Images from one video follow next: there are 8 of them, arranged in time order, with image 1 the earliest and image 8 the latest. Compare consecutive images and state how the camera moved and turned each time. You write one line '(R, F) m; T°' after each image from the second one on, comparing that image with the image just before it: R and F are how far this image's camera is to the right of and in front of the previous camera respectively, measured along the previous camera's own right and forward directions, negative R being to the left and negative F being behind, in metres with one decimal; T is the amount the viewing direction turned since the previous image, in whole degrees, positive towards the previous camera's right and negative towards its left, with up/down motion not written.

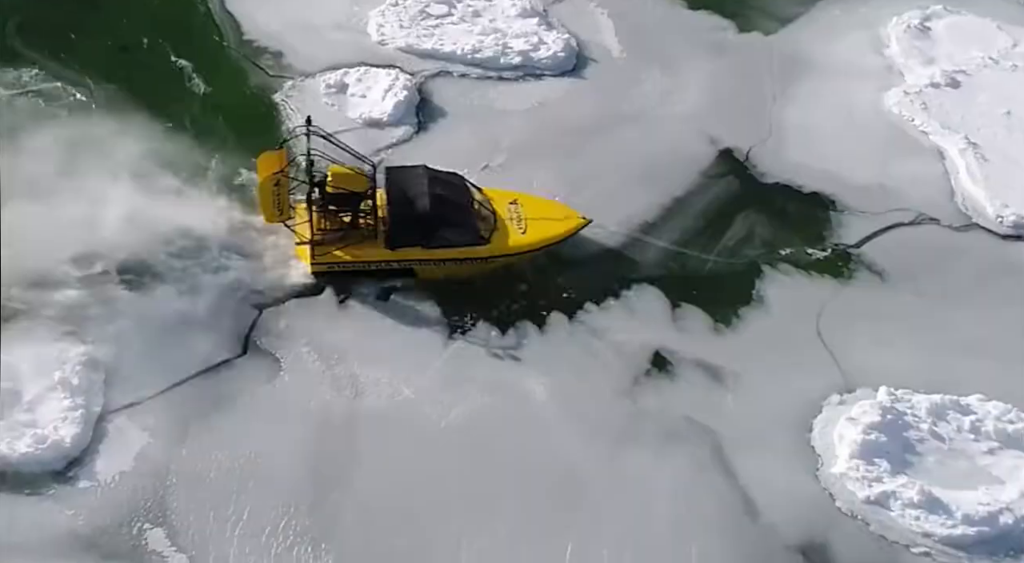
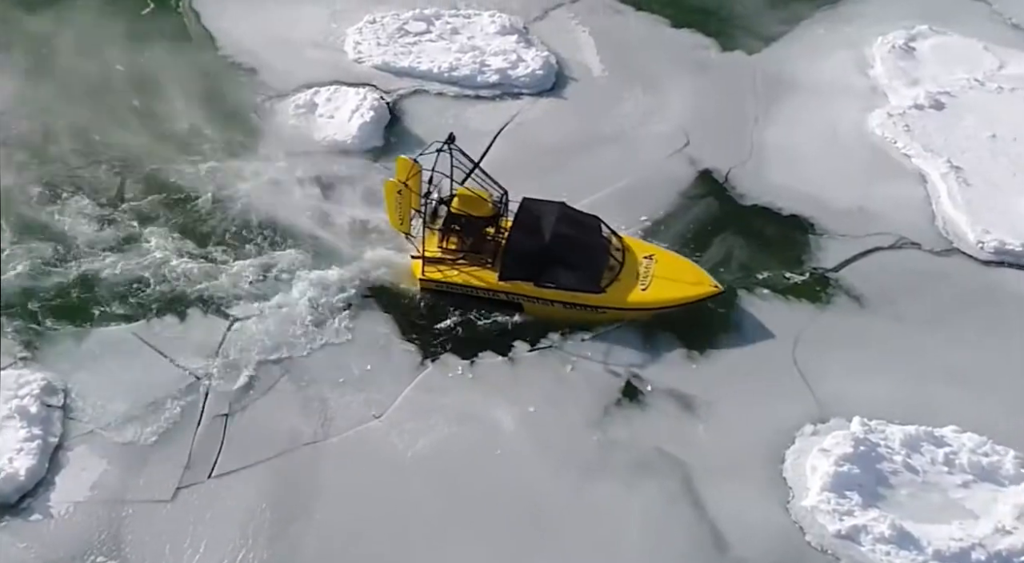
(+0.3, +0.2) m; 0°
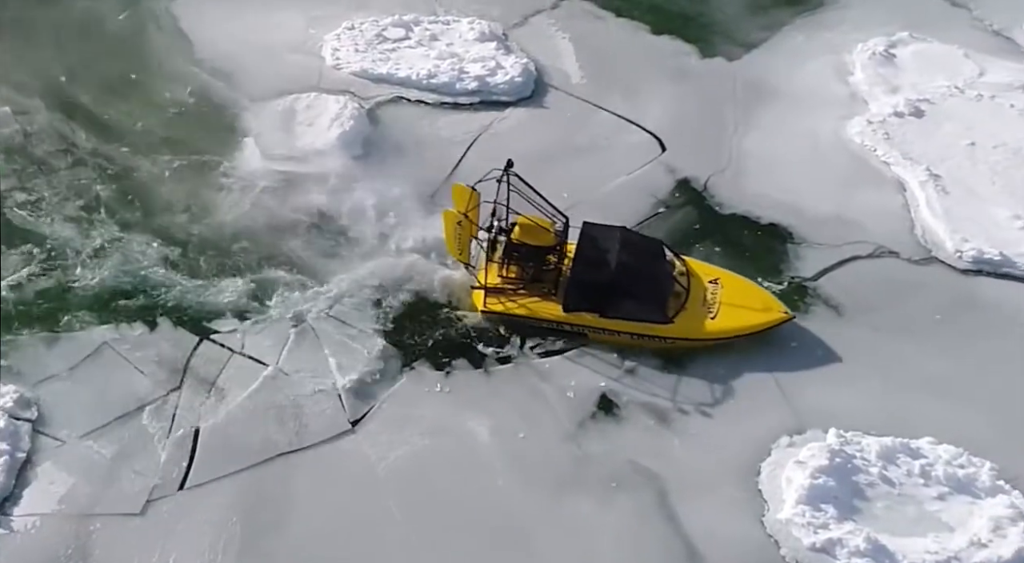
(+0.2, +0.1) m; 0°
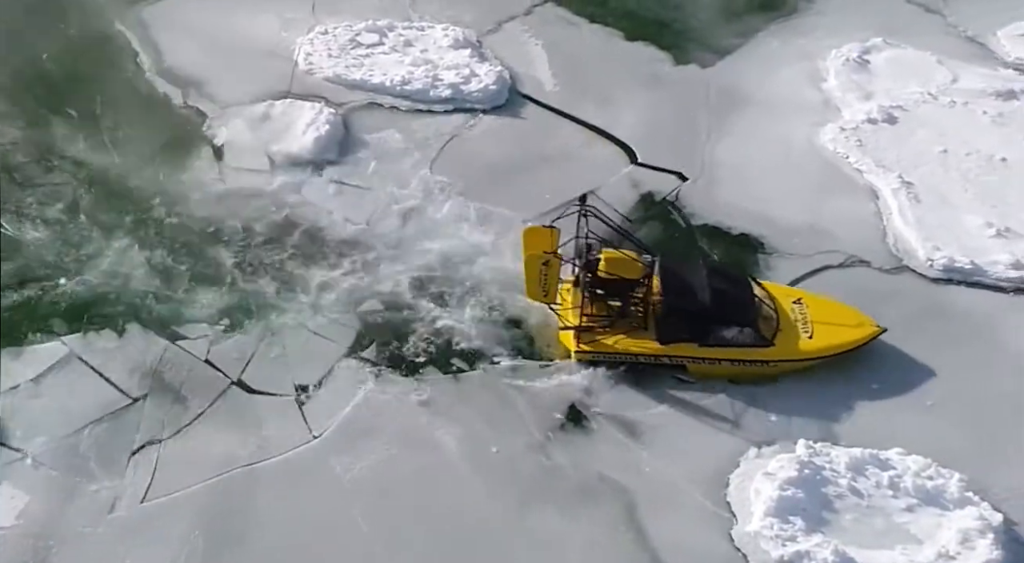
(+0.2, +0.1) m; 0°
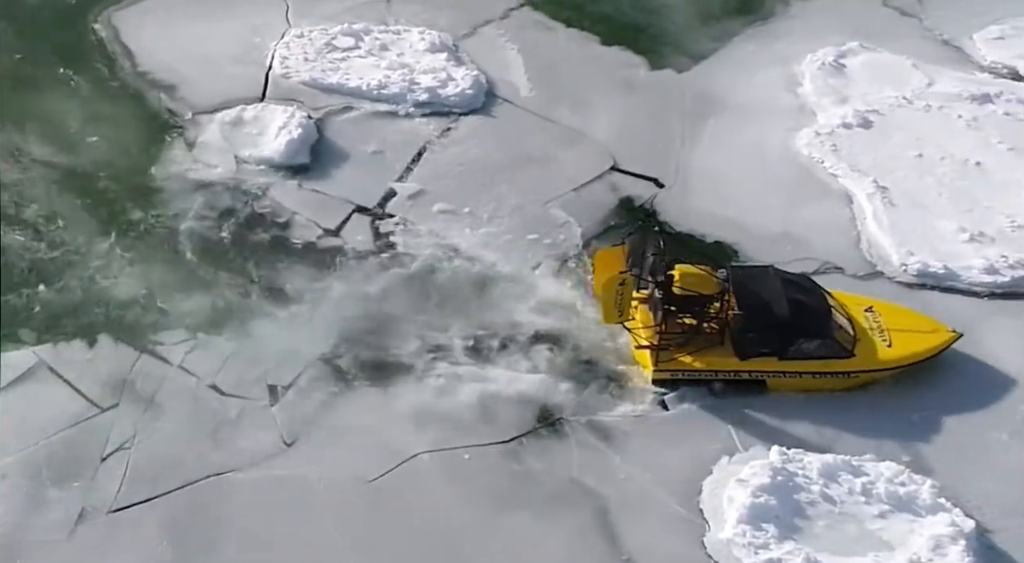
(+0.1, 0.0) m; +1°
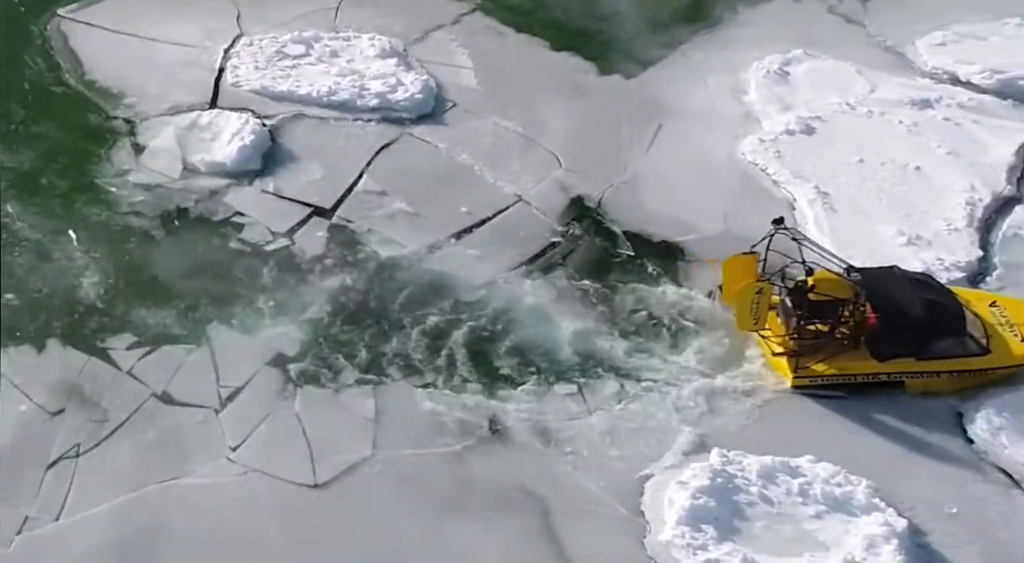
(+0.3, -0.1) m; +1°
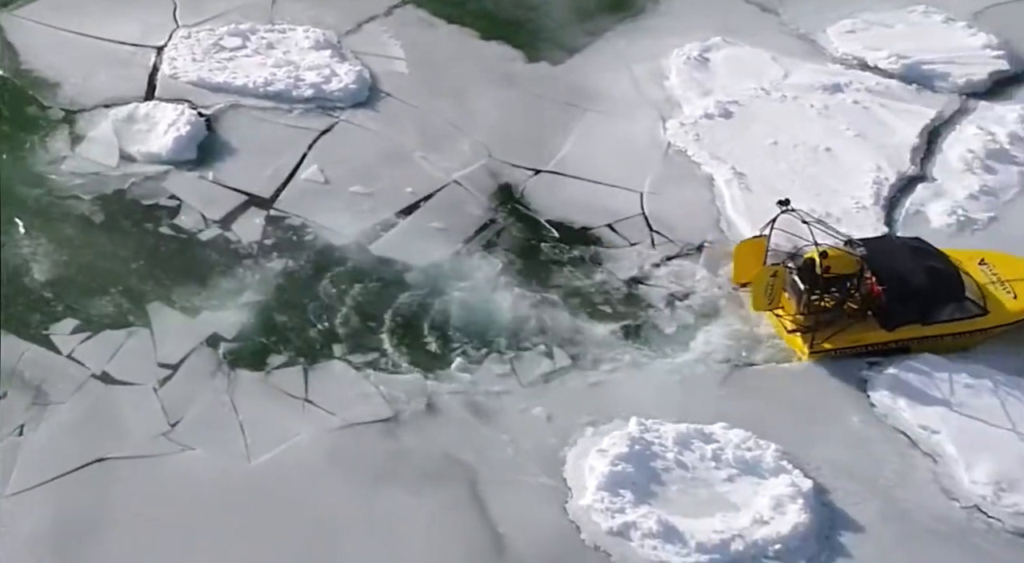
(+0.3, -0.5) m; +2°
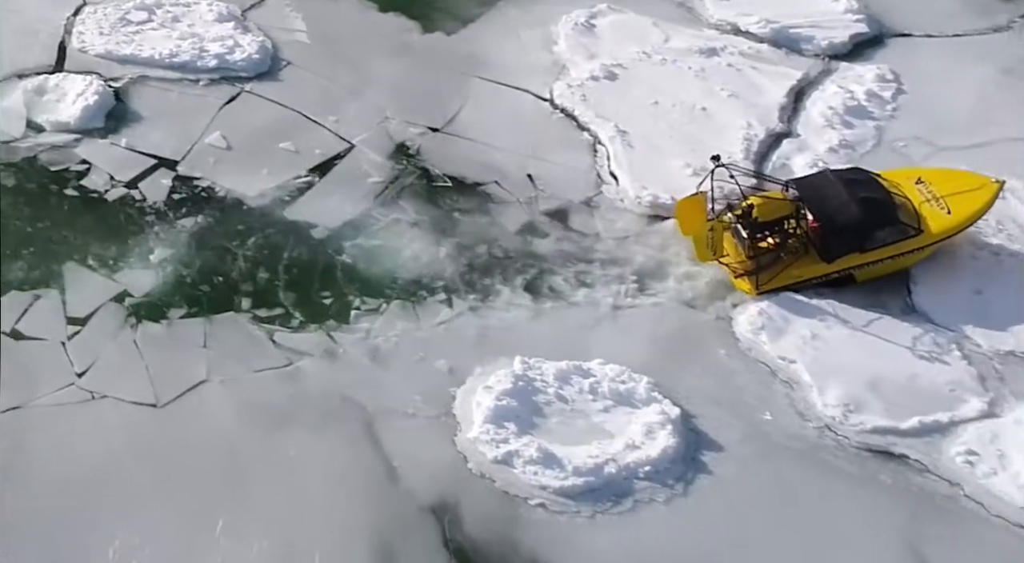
(+0.5, -0.7) m; +3°
